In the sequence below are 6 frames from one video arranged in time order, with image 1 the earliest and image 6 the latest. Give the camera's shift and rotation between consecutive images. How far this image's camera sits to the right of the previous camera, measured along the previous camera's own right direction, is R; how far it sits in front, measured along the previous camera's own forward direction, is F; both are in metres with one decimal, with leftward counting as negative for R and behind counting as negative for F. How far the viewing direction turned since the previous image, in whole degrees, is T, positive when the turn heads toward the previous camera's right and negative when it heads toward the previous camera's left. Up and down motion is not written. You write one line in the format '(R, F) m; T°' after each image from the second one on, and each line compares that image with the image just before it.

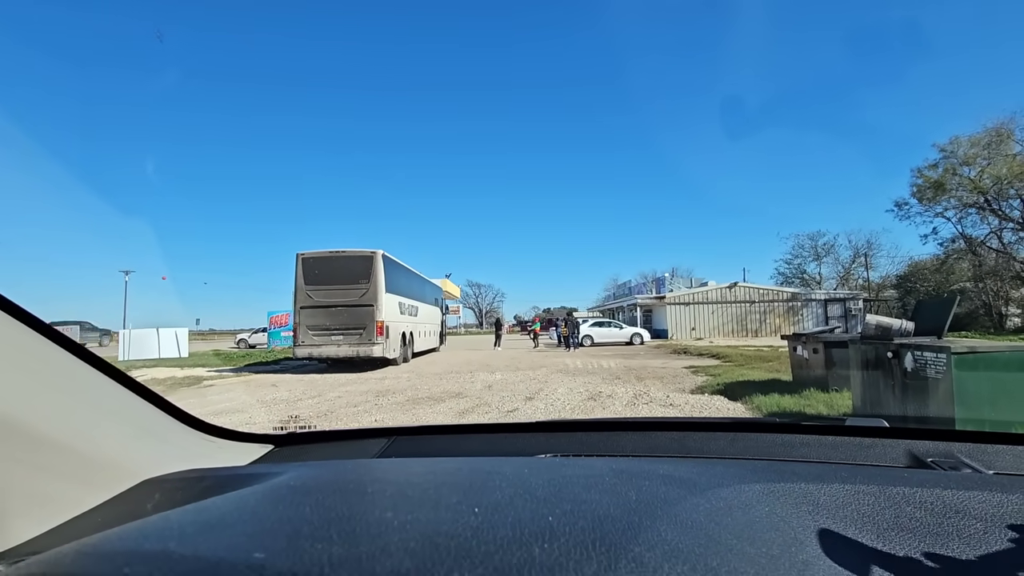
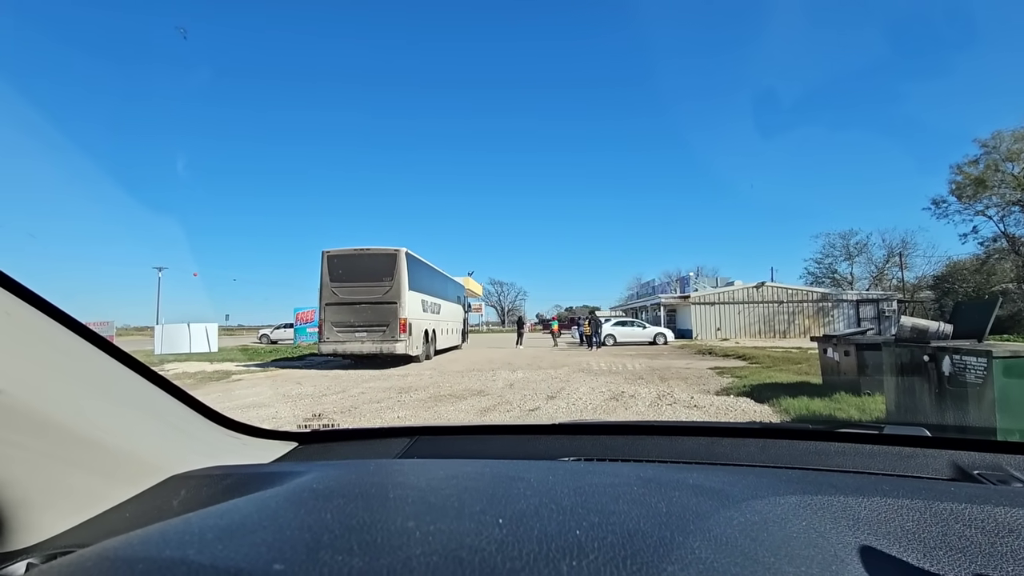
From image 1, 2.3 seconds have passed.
(0.0, +0.2) m; -1°
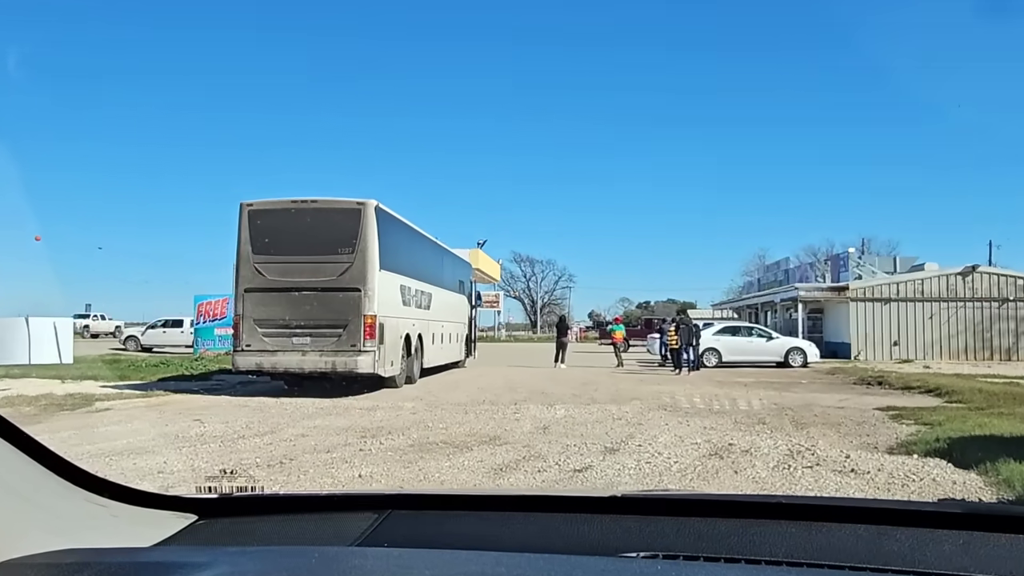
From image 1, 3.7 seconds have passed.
(+0.6, +7.2) m; -5°
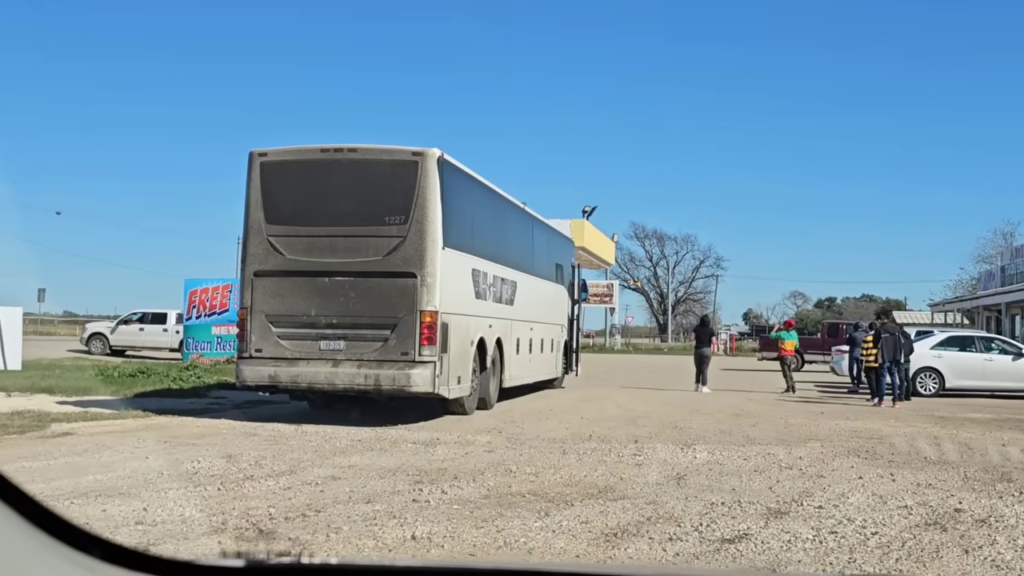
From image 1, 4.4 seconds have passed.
(+0.1, +3.4) m; -7°
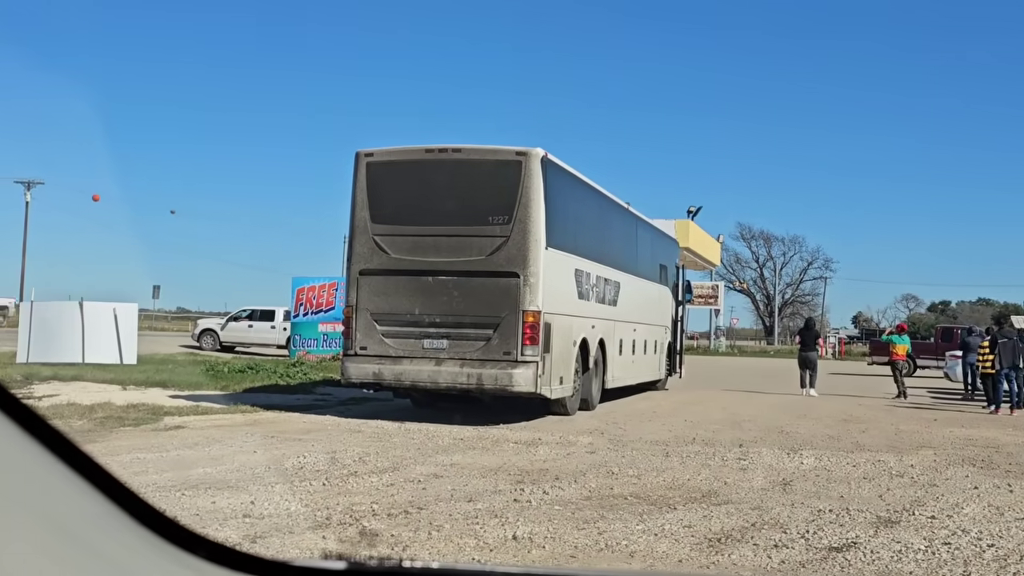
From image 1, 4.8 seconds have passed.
(0.0, 0.0) m; -5°
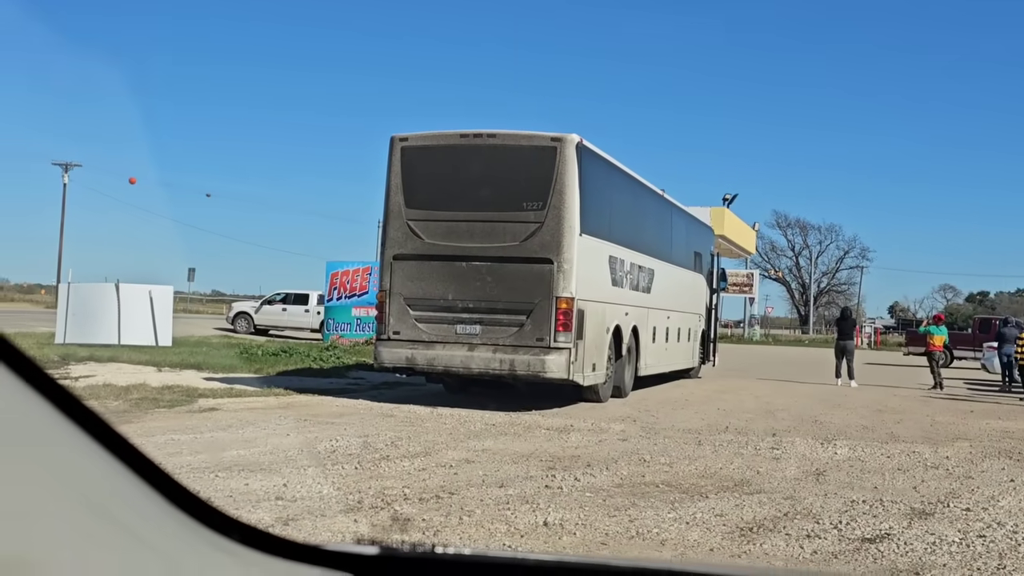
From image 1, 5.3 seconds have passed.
(0.0, 0.0) m; -1°
